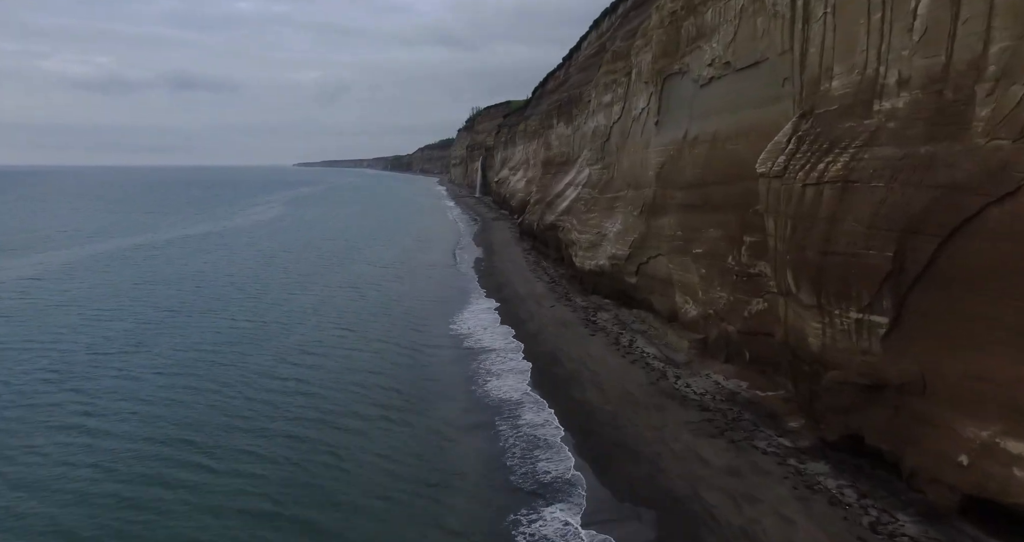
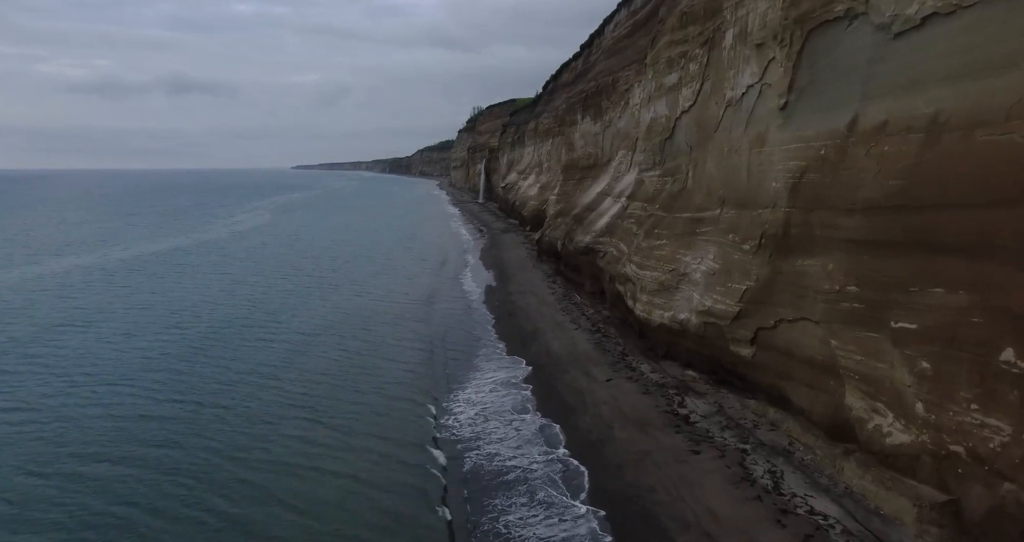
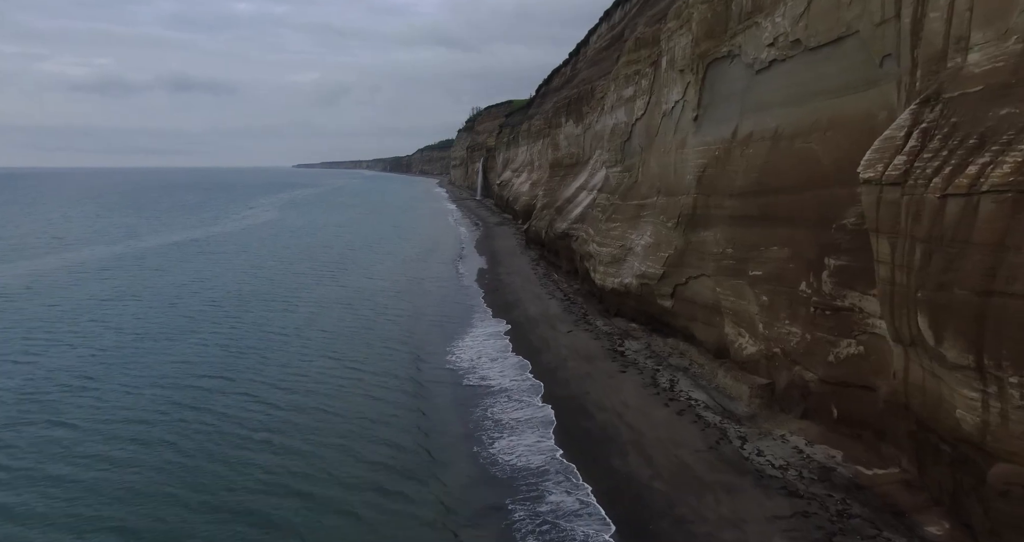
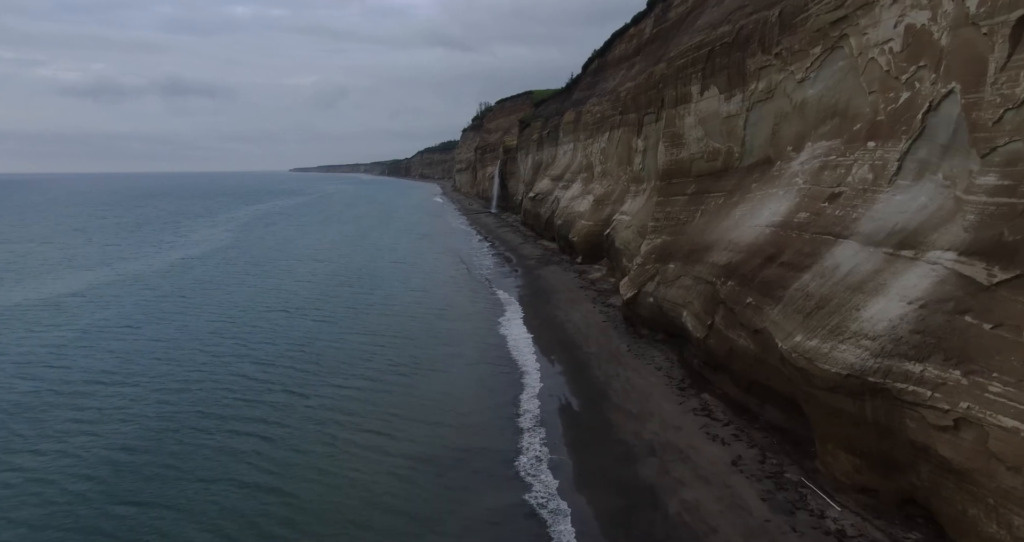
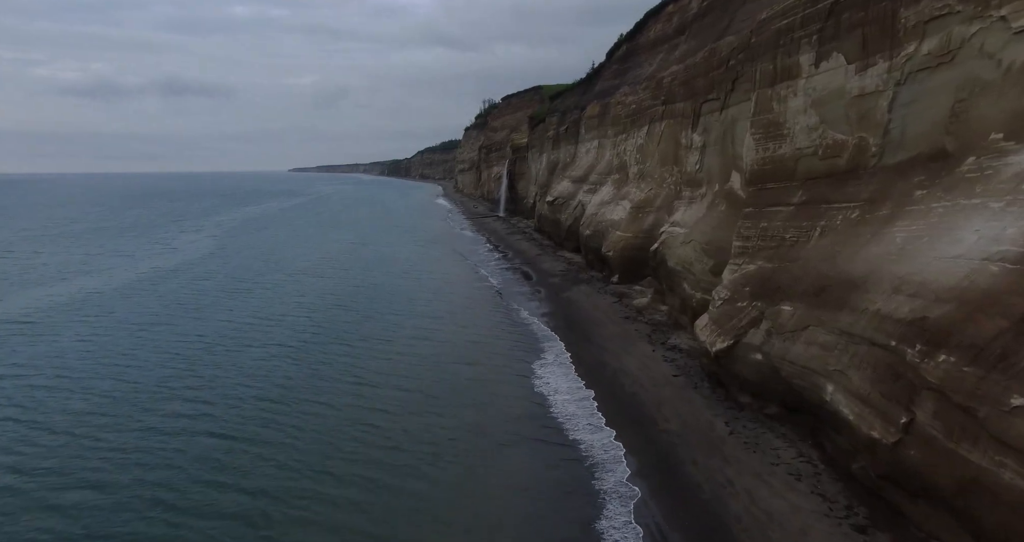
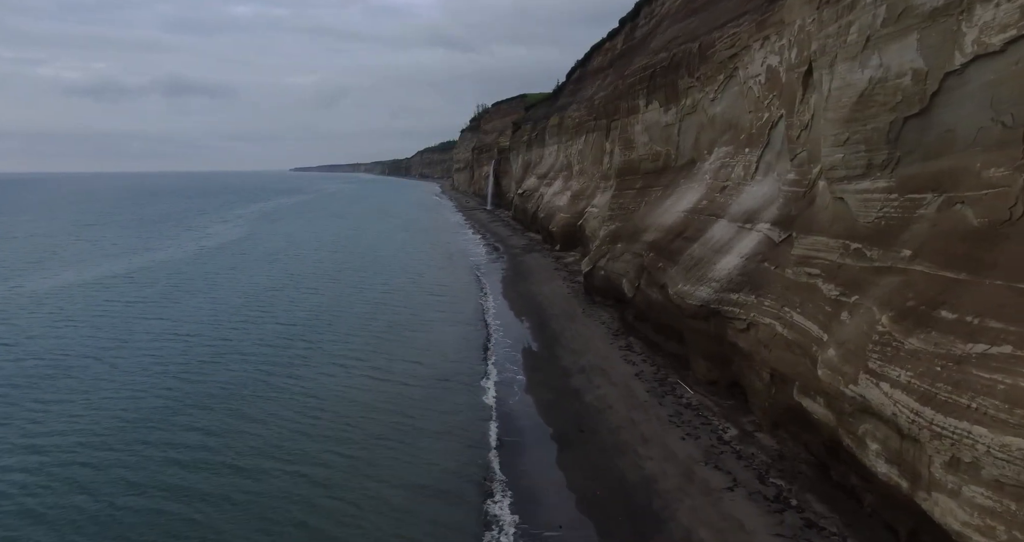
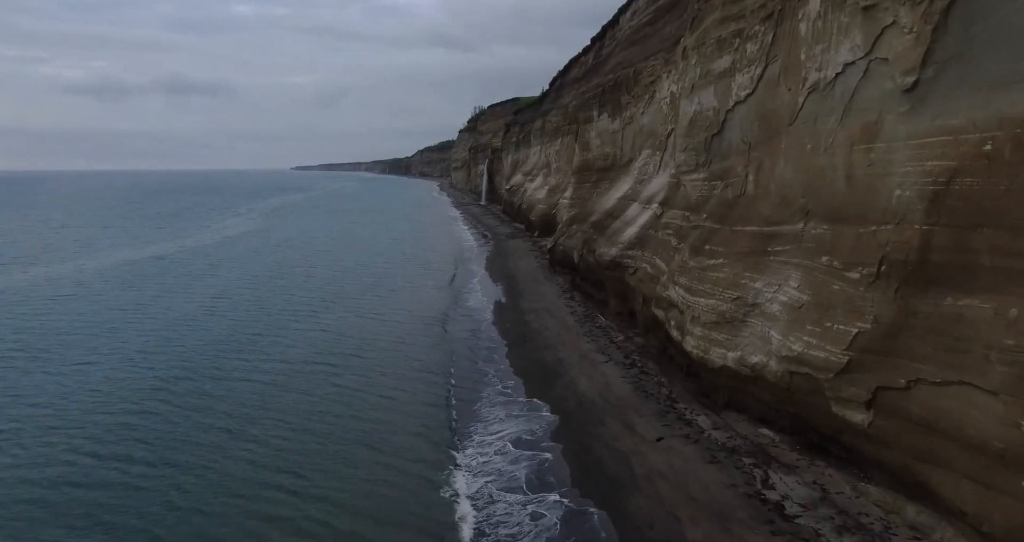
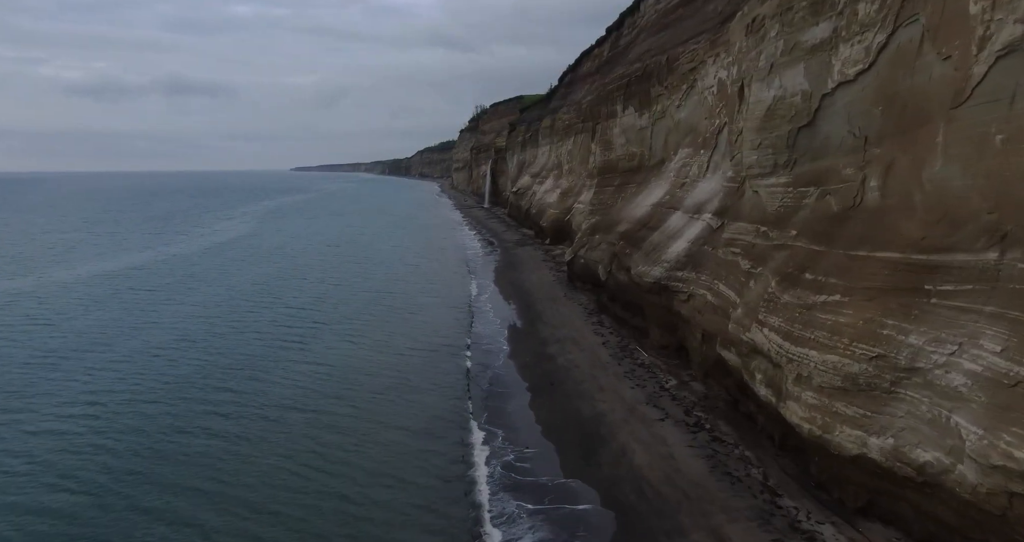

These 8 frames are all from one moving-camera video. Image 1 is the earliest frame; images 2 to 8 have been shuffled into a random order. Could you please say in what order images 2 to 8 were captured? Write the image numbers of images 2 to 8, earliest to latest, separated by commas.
3, 2, 7, 8, 6, 4, 5
